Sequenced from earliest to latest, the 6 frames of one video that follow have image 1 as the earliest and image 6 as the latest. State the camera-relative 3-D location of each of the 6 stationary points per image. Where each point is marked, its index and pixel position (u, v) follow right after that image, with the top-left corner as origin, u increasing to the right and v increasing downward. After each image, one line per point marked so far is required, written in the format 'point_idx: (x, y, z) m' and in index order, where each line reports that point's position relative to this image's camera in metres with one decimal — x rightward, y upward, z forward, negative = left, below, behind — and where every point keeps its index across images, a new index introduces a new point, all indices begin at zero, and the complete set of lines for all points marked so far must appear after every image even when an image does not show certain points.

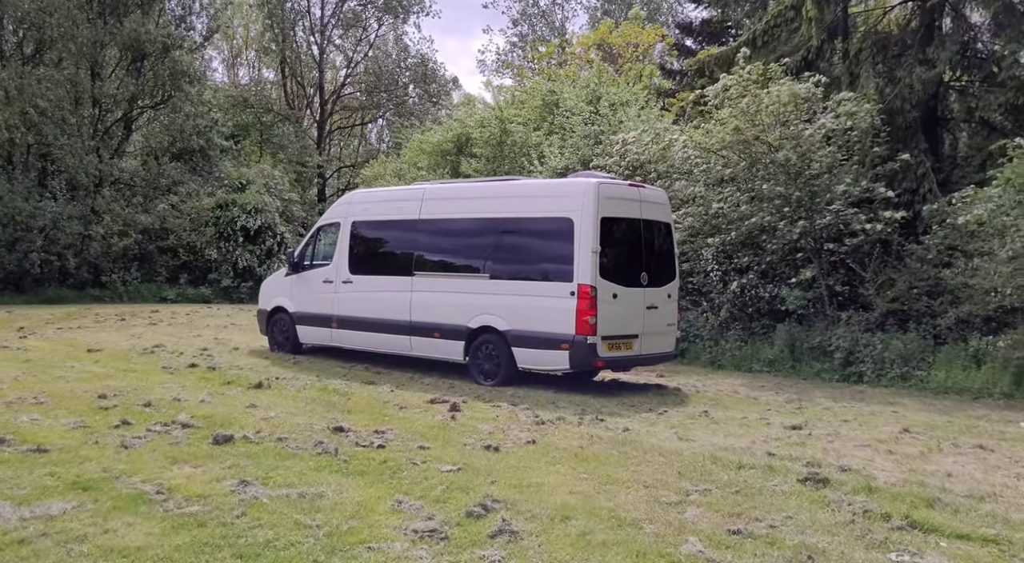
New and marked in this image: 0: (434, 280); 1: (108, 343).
0: (-1.0, 0.0, +11.2) m
1: (-6.8, -1.0, +14.1) m
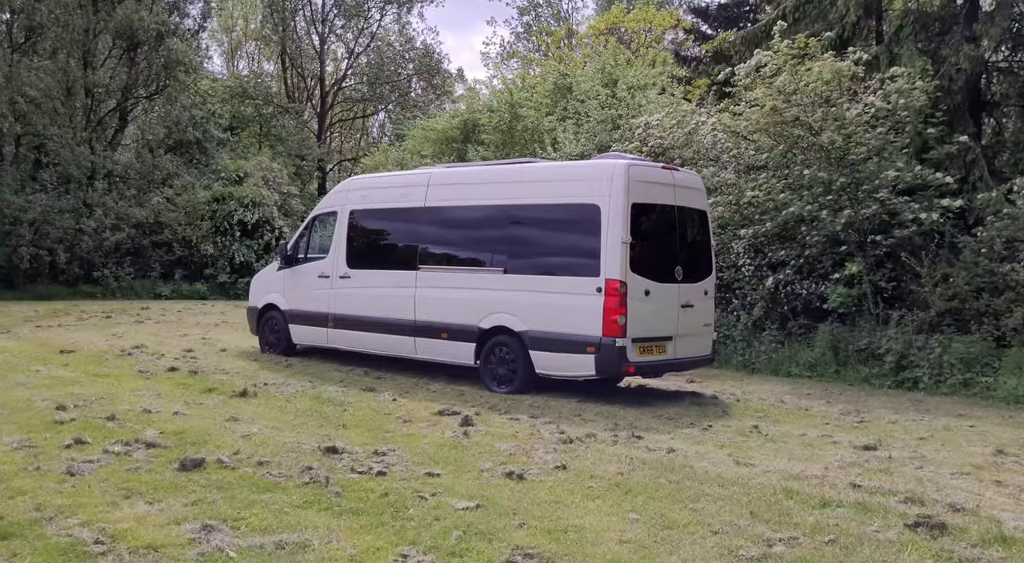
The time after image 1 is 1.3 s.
0: (-0.8, +0.1, +10.1) m
1: (-6.6, -1.0, +13.0) m
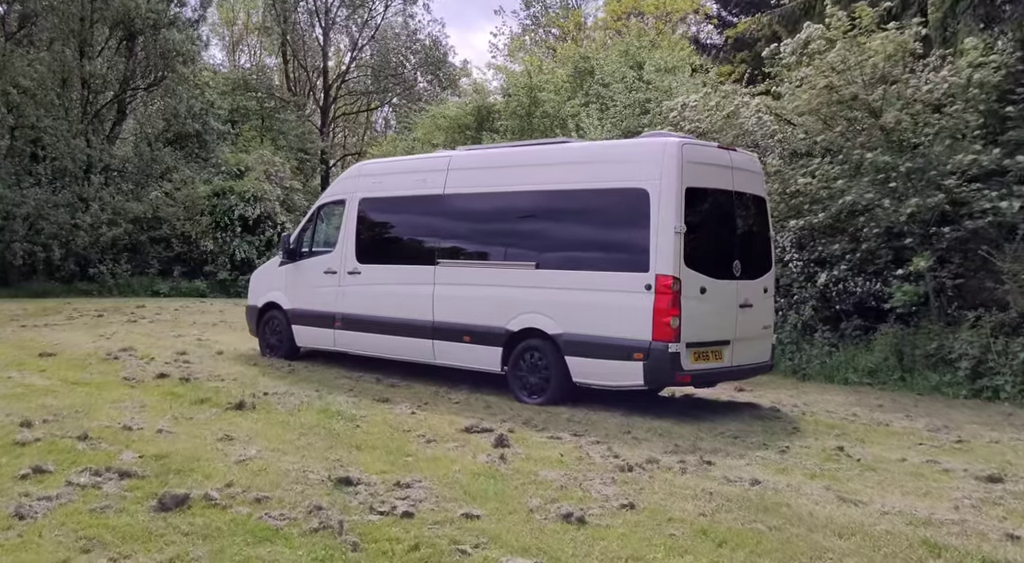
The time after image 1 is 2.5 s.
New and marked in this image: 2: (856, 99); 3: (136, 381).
0: (-0.5, +0.1, +9.0) m
1: (-6.3, -0.9, +11.9) m
2: (+4.4, +2.3, +10.8) m
3: (-4.1, -1.1, +9.1) m
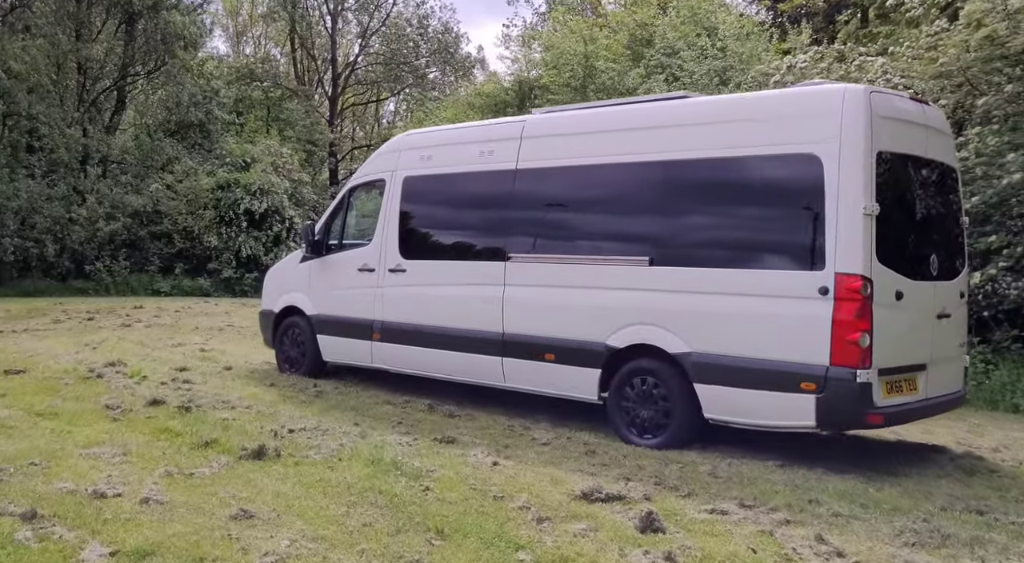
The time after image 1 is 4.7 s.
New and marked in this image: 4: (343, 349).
0: (+0.3, +0.1, +6.9) m
1: (-5.5, -0.9, +9.8) m
2: (+5.2, +2.3, +8.7) m
3: (-3.3, -1.1, +7.0) m
4: (-1.7, -0.7, +8.6) m
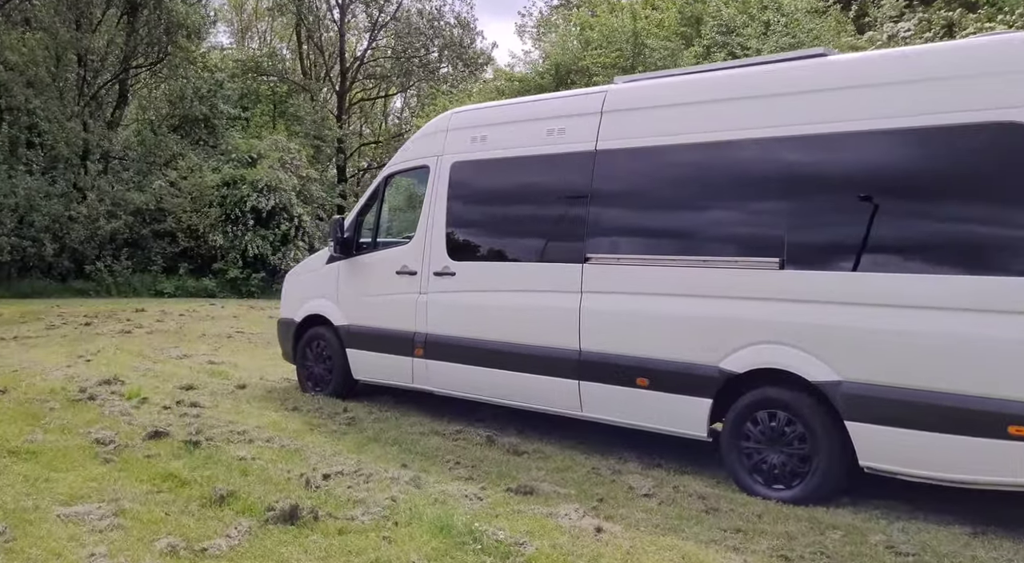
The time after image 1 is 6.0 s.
0: (+0.8, +0.1, +5.6) m
1: (-4.9, -0.9, +8.5) m
2: (+5.8, +2.3, +7.3) m
3: (-2.7, -1.1, +5.7) m
4: (-1.2, -0.7, +7.3) m
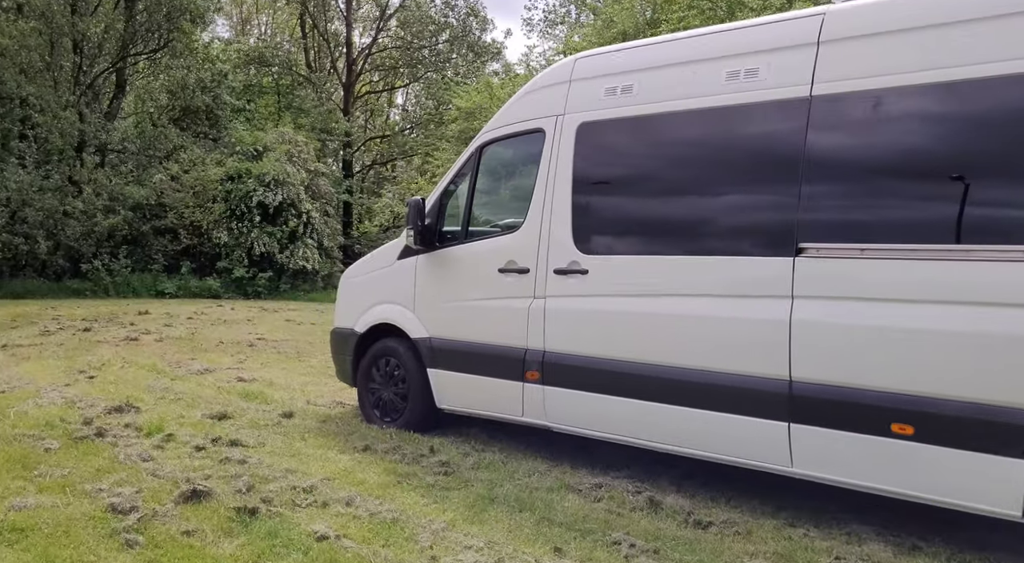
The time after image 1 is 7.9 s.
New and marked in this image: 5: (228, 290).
0: (+1.8, 0.0, +3.9) m
1: (-4.0, -1.0, +6.8) m
2: (+6.7, +2.3, +5.6) m
3: (-1.8, -1.1, +4.0) m
4: (-0.2, -0.7, +5.6) m
5: (-6.0, -0.2, +18.1) m
